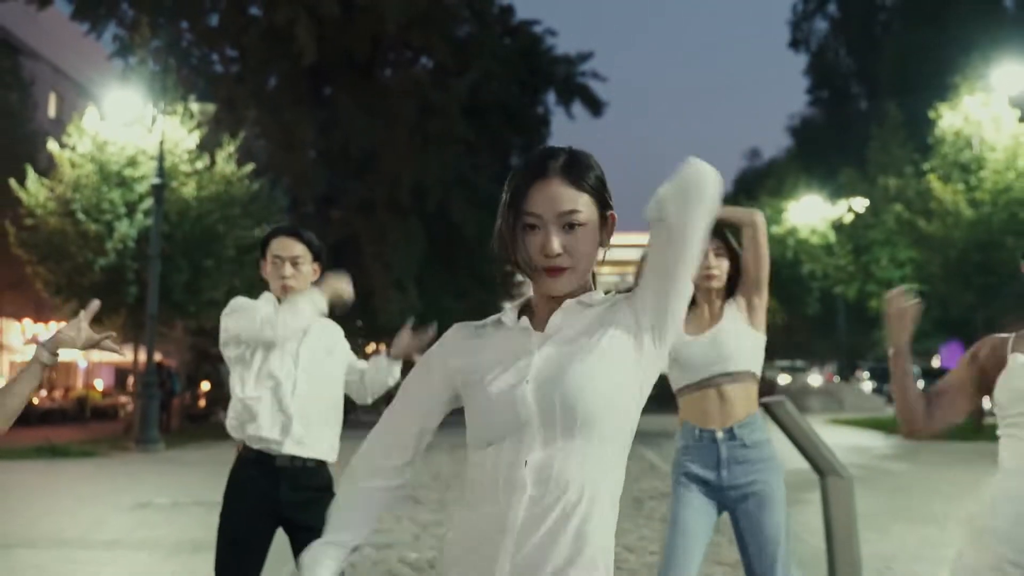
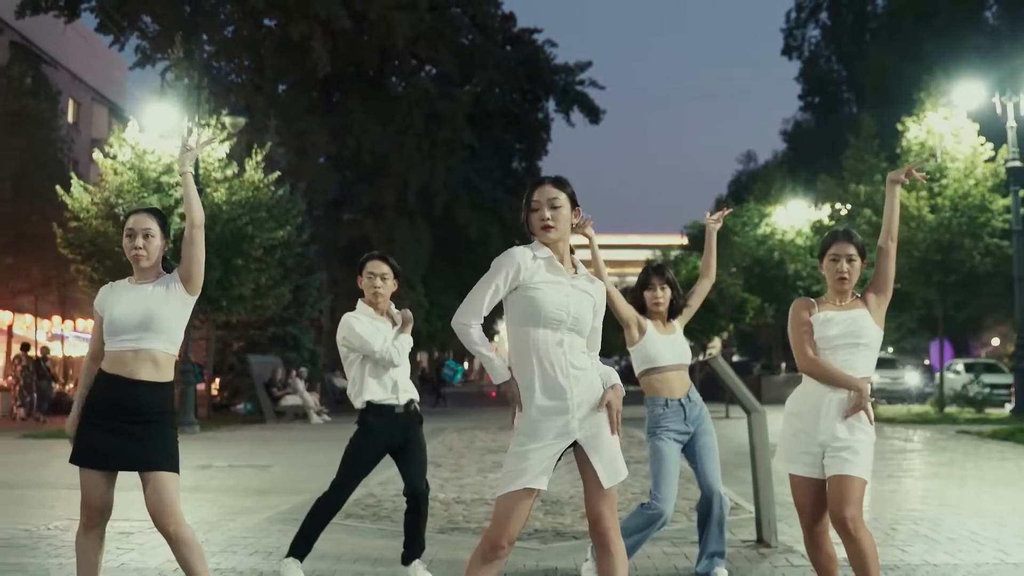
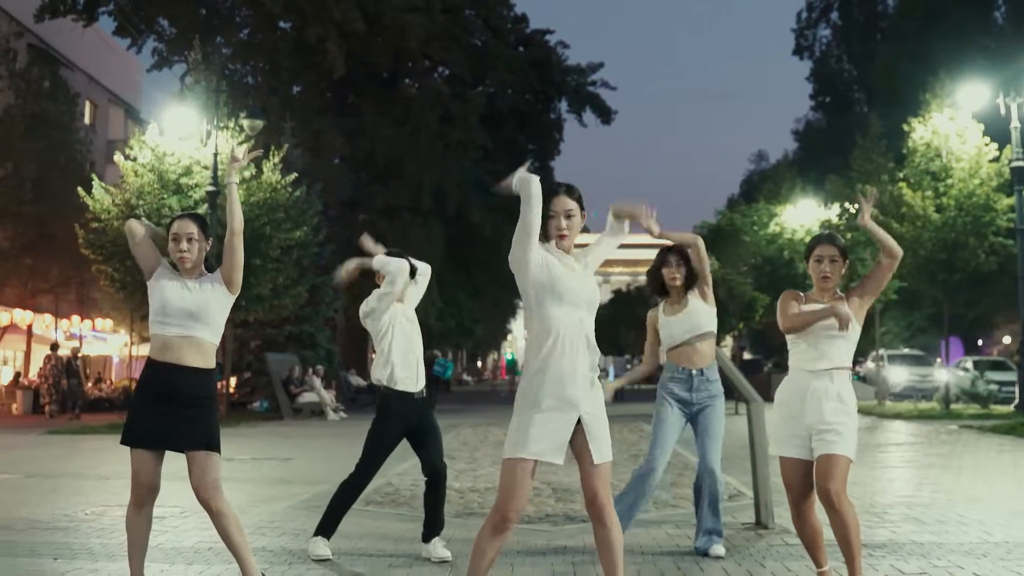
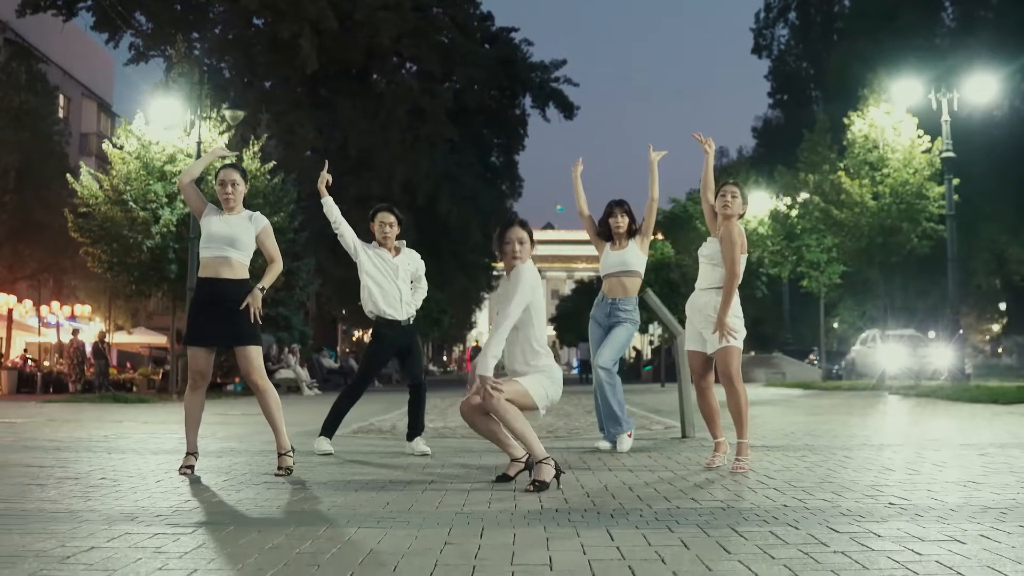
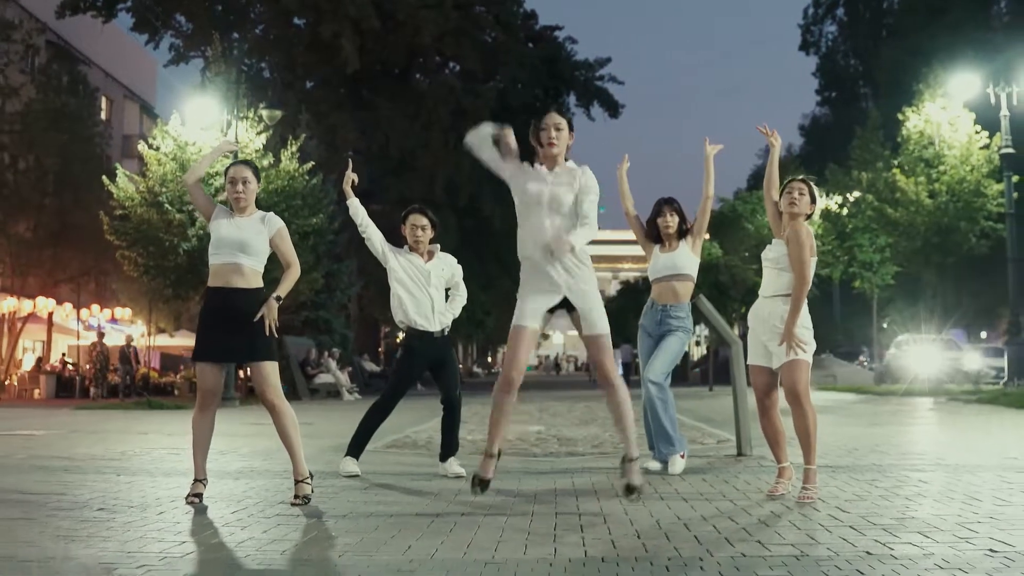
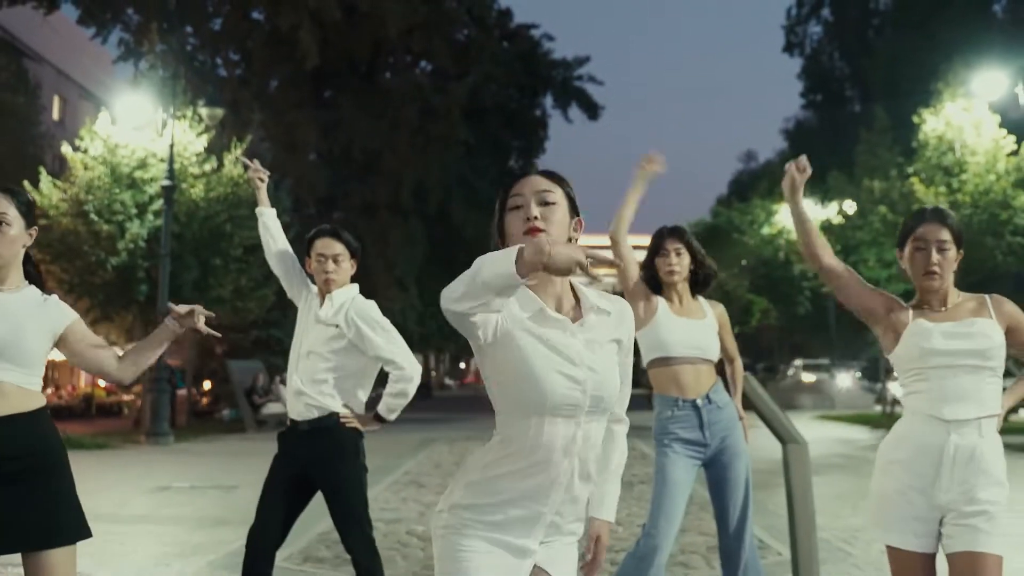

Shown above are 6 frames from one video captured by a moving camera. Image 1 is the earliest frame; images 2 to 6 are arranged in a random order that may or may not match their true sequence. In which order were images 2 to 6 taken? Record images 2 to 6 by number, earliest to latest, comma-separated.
6, 2, 3, 5, 4
